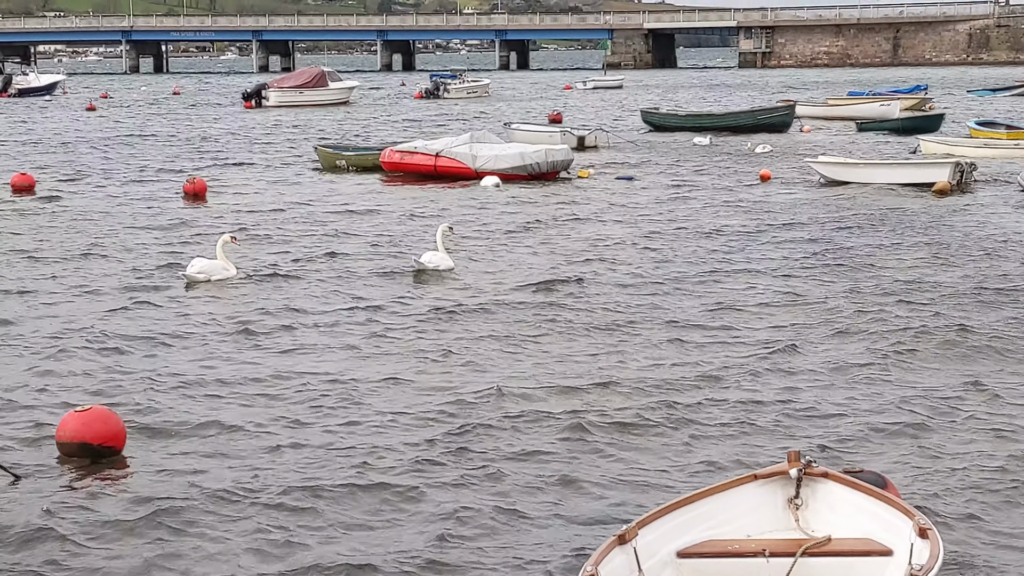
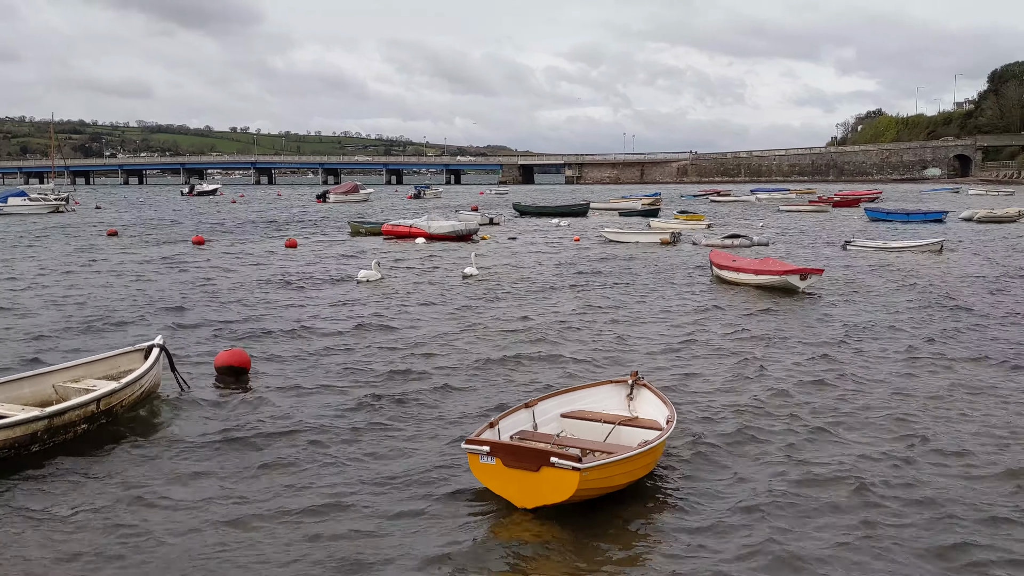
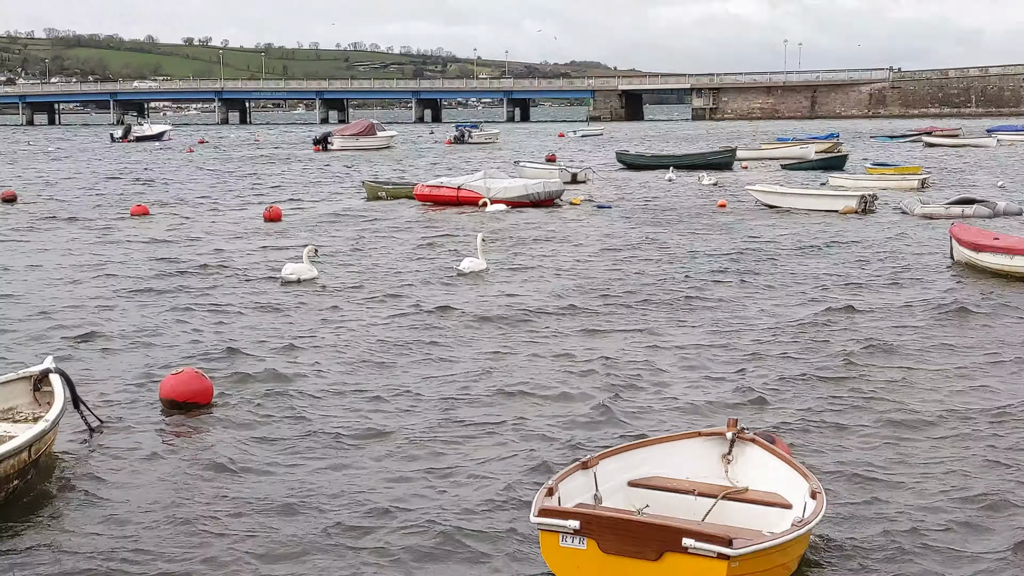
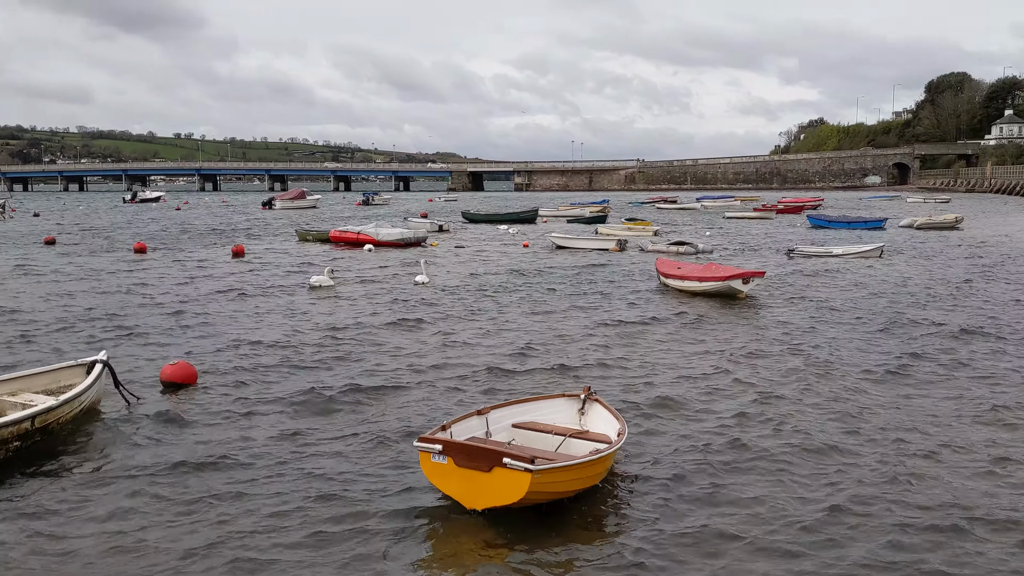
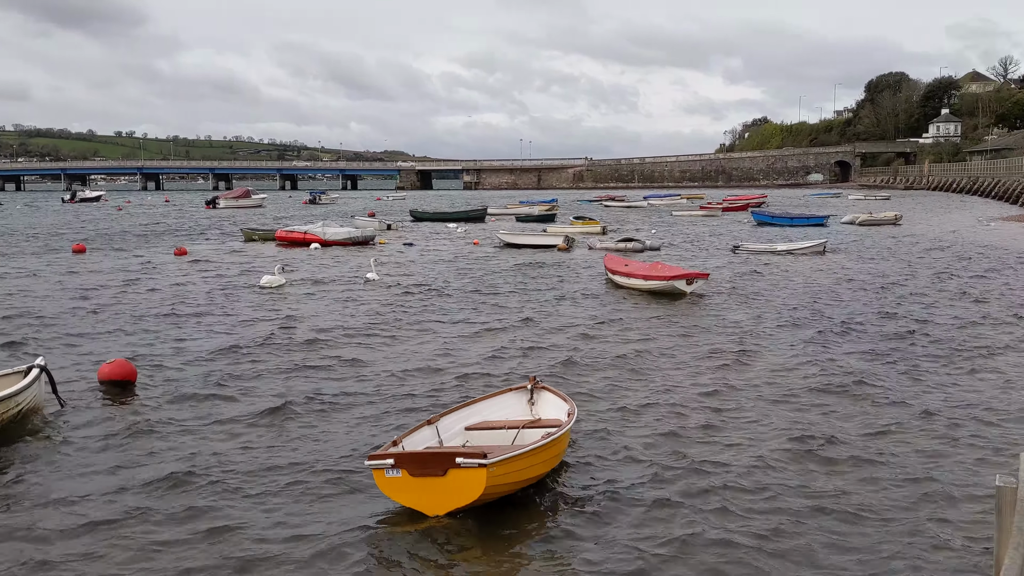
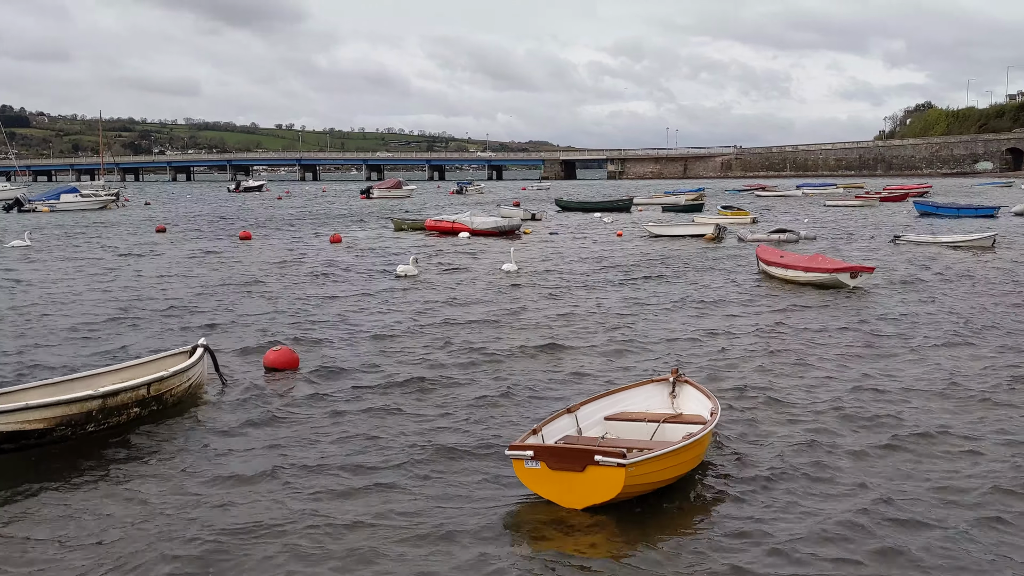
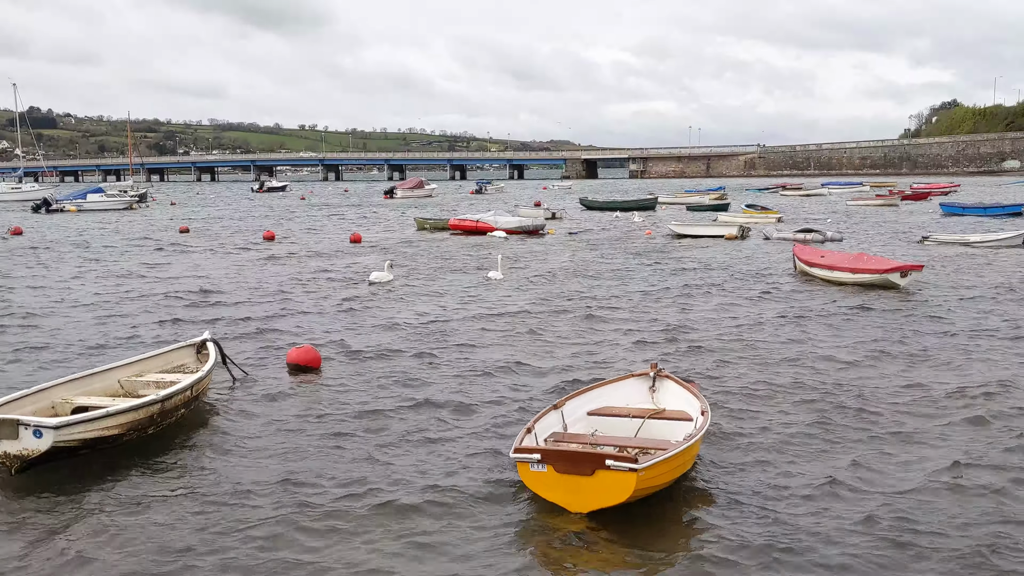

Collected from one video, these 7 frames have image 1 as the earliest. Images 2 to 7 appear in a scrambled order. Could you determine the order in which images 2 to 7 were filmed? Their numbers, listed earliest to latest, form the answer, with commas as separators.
3, 7, 6, 2, 4, 5
